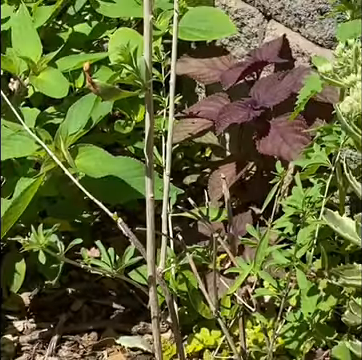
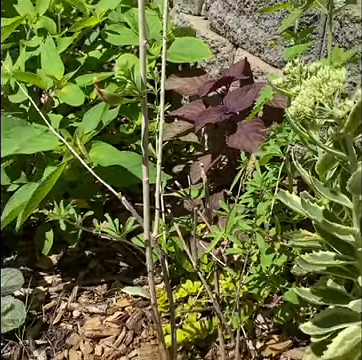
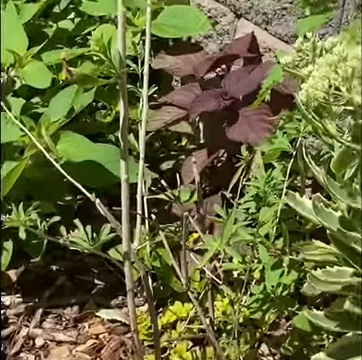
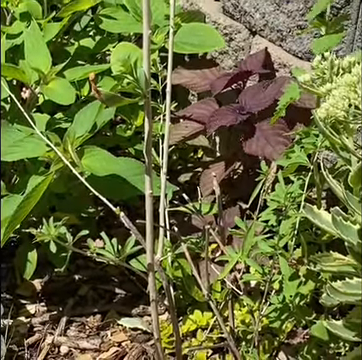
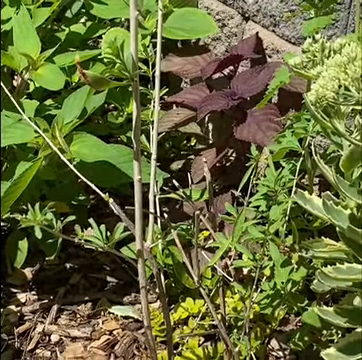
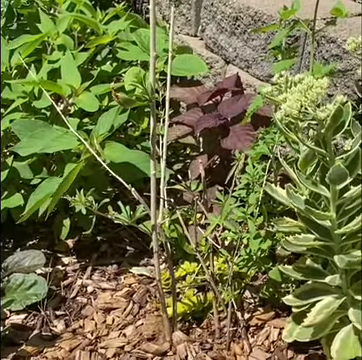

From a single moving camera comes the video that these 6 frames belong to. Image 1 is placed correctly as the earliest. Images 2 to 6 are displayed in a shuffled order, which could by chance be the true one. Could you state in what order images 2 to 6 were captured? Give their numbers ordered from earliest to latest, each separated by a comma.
4, 5, 2, 6, 3
